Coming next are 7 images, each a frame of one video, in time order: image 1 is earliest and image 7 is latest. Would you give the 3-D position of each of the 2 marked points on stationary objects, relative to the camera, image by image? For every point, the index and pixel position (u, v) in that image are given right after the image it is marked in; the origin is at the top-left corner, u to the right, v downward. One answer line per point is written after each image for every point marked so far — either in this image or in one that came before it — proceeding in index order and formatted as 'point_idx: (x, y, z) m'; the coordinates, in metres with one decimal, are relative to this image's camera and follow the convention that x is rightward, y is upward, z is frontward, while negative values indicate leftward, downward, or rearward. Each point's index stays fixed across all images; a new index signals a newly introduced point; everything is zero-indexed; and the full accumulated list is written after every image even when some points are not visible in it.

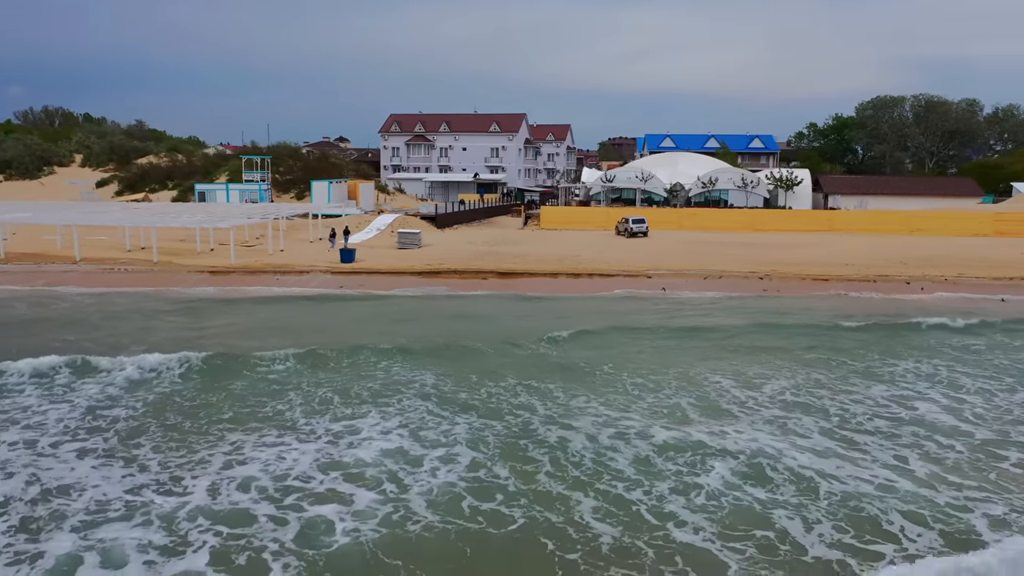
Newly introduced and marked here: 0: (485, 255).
0: (-0.6, +0.8, +18.5) m
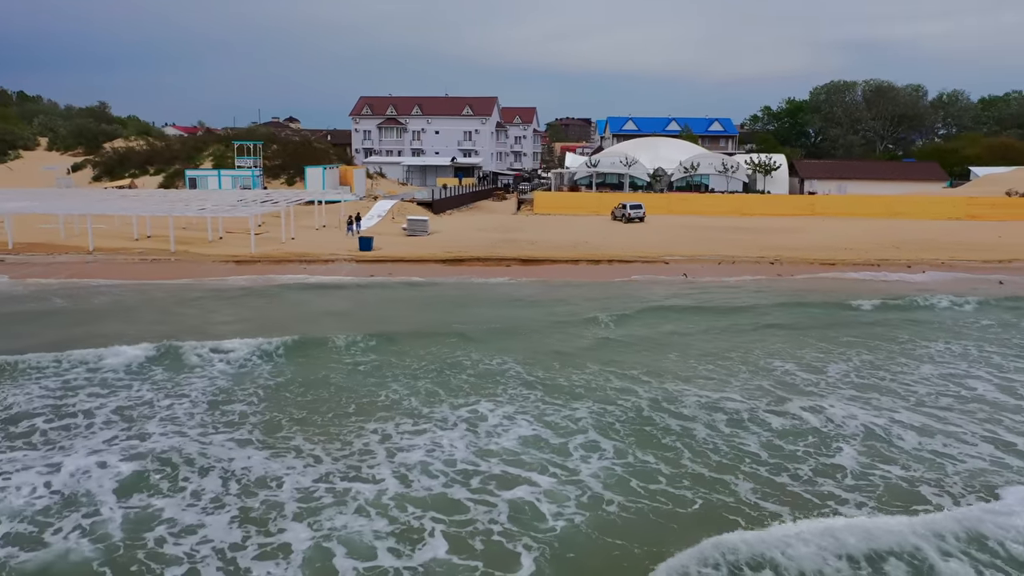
0: (-0.3, +1.1, +18.9) m
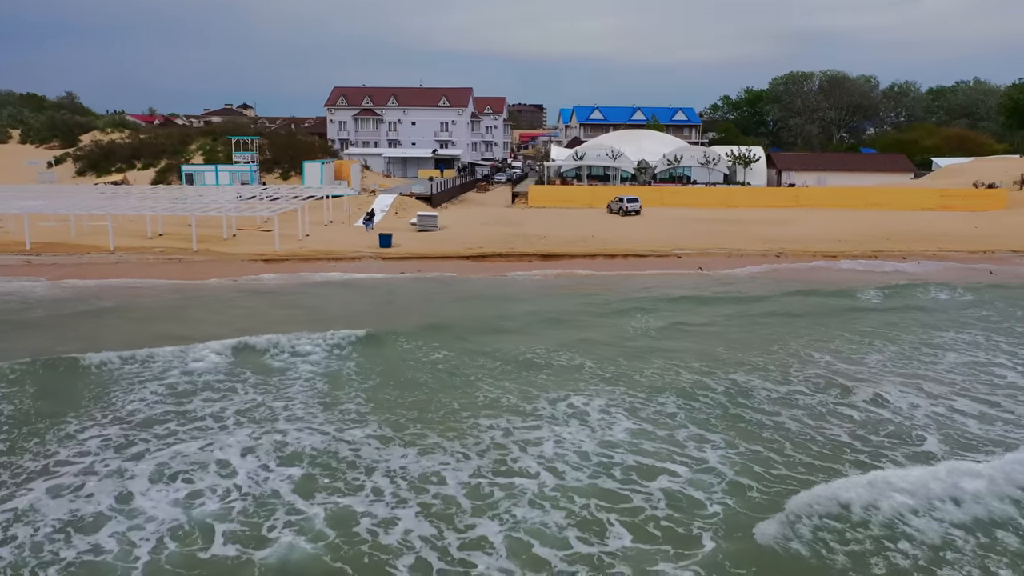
0: (0.0, +1.2, +19.4) m
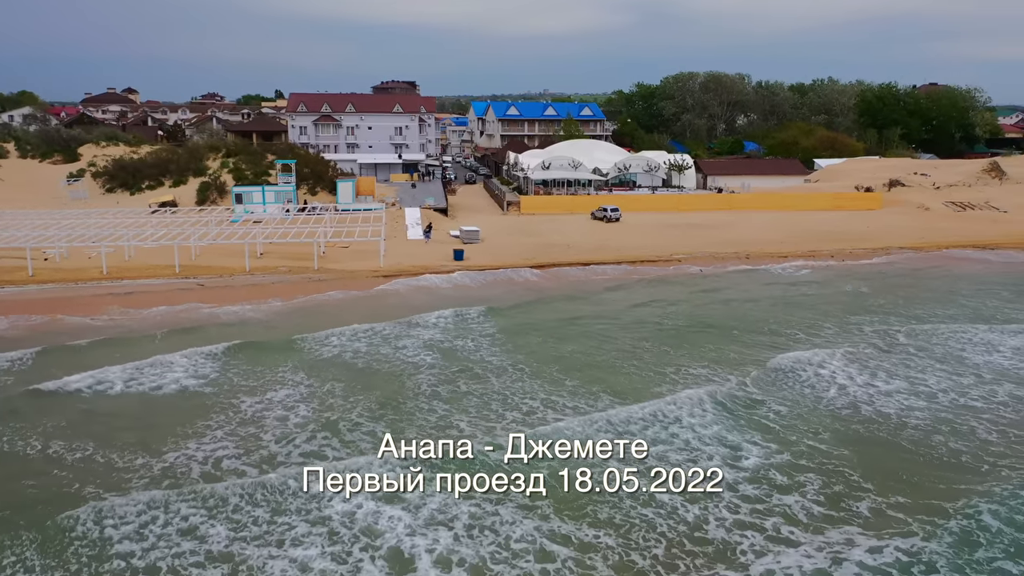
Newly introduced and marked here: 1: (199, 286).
0: (+0.8, +1.3, +24.8) m
1: (-7.4, 0.0, +19.5) m
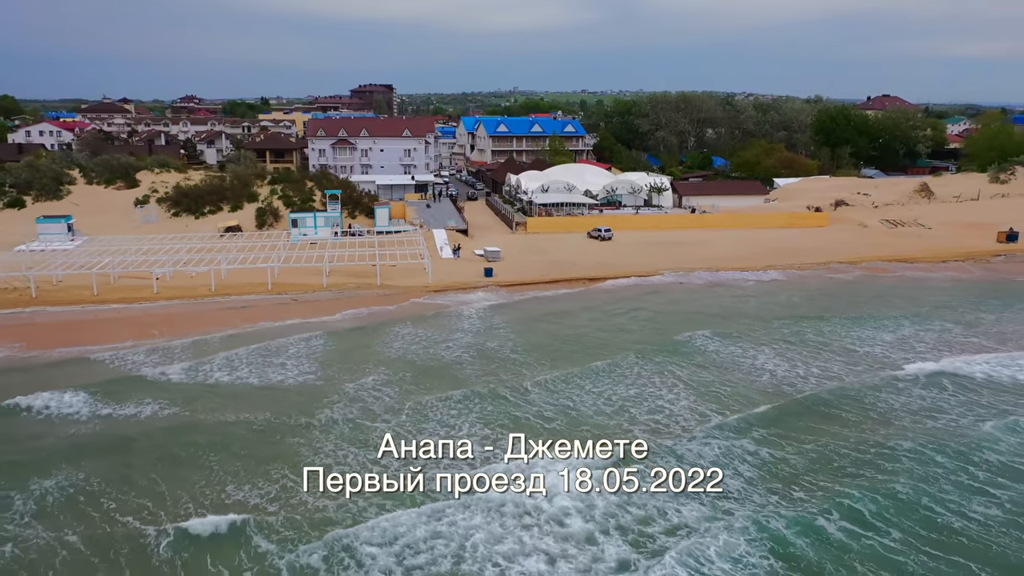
0: (+1.3, +1.0, +30.4) m
1: (-6.6, -0.4, +24.8) m
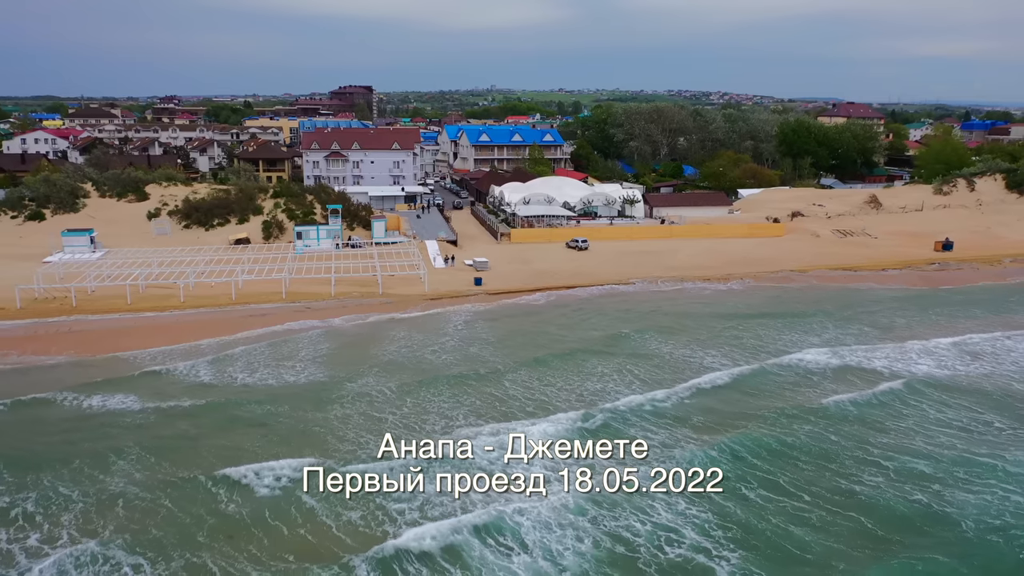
0: (+0.7, +0.7, +33.7) m
1: (-7.0, -0.7, +27.9) m
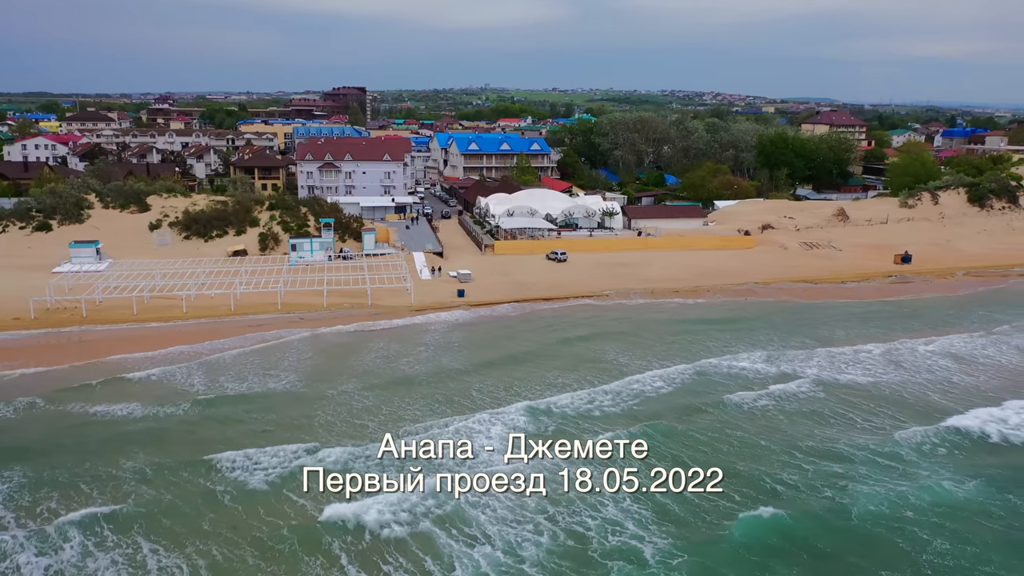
0: (-0.1, +0.2, +35.9) m
1: (-7.8, -1.1, +30.0) m
